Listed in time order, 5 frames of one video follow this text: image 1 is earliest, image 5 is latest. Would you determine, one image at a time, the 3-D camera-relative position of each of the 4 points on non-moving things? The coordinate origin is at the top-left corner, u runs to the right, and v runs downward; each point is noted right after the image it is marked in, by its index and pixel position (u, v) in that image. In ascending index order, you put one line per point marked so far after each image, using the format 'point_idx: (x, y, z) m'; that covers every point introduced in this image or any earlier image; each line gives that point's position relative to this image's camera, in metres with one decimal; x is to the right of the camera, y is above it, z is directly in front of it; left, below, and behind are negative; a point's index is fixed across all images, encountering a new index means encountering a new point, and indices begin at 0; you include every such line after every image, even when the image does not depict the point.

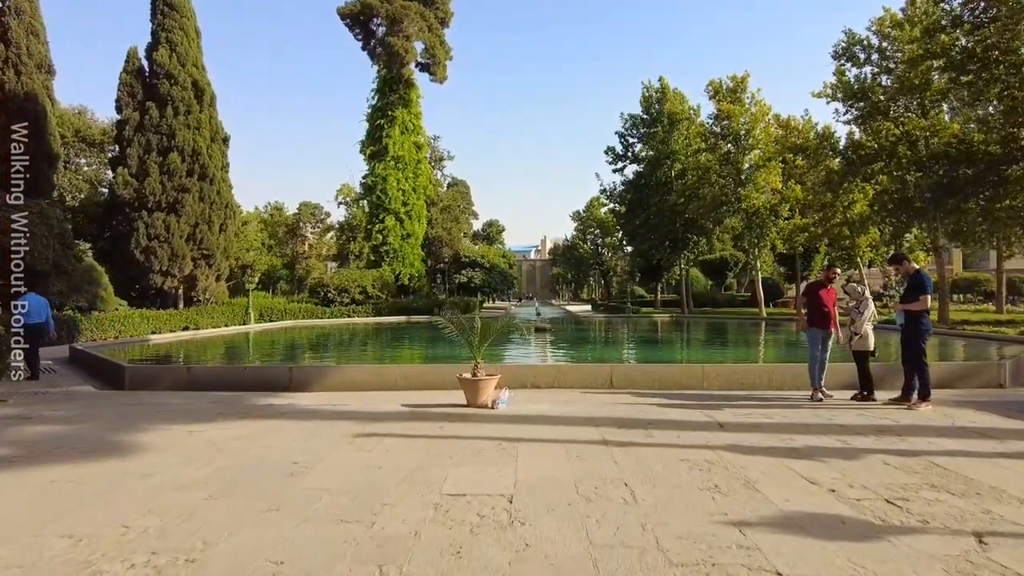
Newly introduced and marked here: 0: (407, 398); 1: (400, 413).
0: (-1.3, -1.4, +8.3) m
1: (-1.2, -1.3, +6.8) m
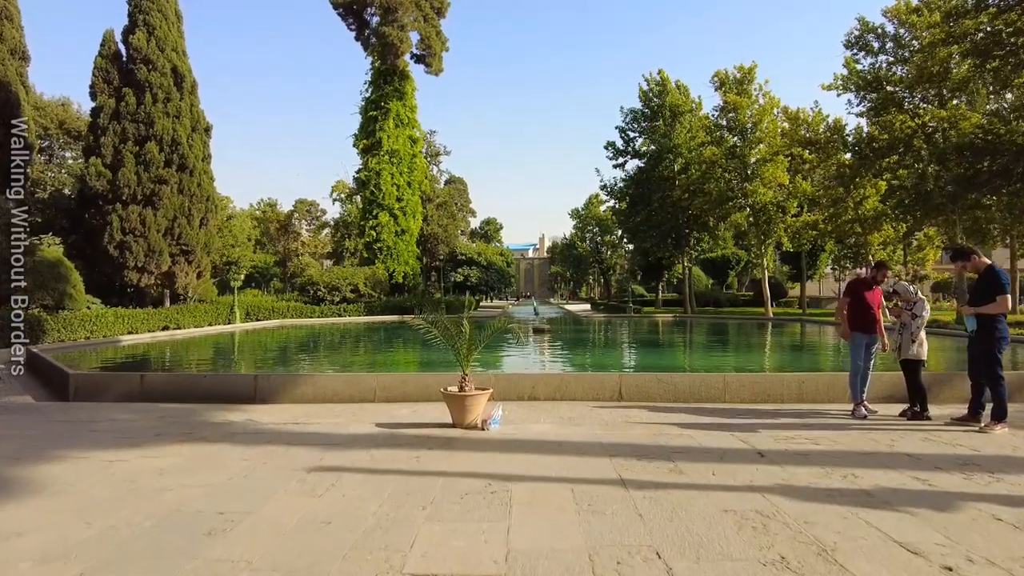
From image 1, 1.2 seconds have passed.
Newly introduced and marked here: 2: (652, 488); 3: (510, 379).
0: (-1.4, -1.4, +7.1) m
1: (-1.2, -1.3, +5.7) m
2: (+0.9, -1.3, +4.1) m
3: (0.0, -1.1, +8.2) m
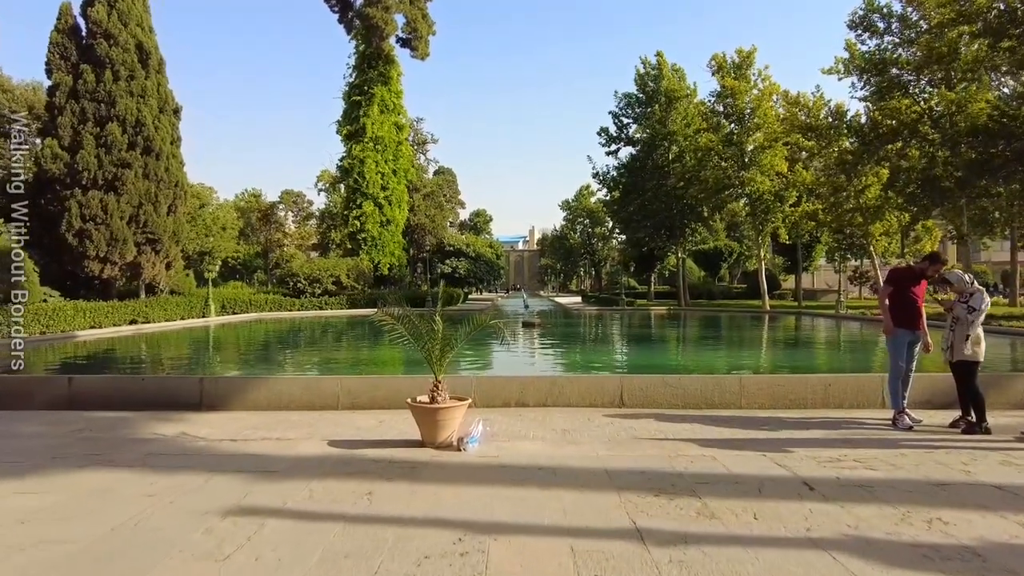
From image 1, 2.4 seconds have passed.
0: (-1.5, -1.3, +6.0) m
1: (-1.4, -1.2, +4.6) m
2: (+0.8, -1.2, +3.0) m
3: (-0.2, -1.0, +7.1) m
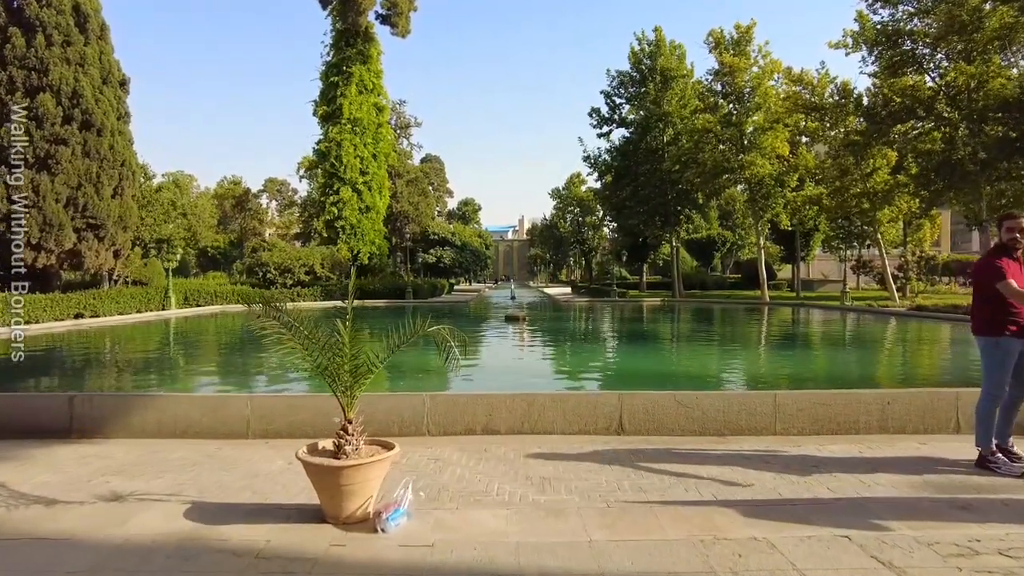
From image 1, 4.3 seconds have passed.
0: (-1.8, -1.2, +4.3) m
1: (-1.6, -1.2, +2.9) m
2: (+0.5, -1.2, +1.3) m
3: (-0.5, -0.9, +5.4) m
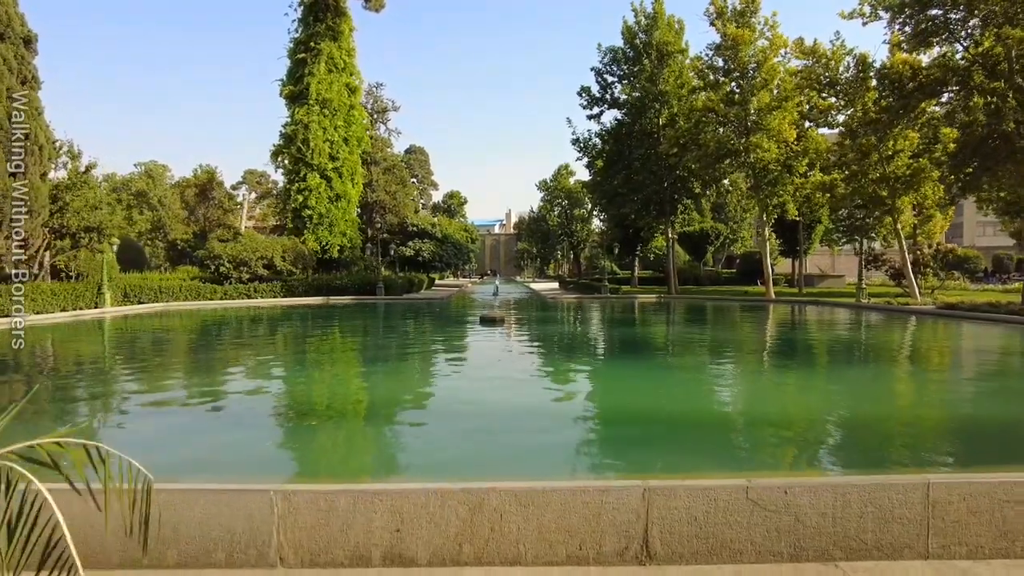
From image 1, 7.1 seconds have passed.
0: (-2.1, -1.2, +1.7) m
1: (-1.9, -1.2, +0.3) m
2: (+0.3, -1.2, -1.2) m
3: (-0.8, -0.9, +2.8) m
